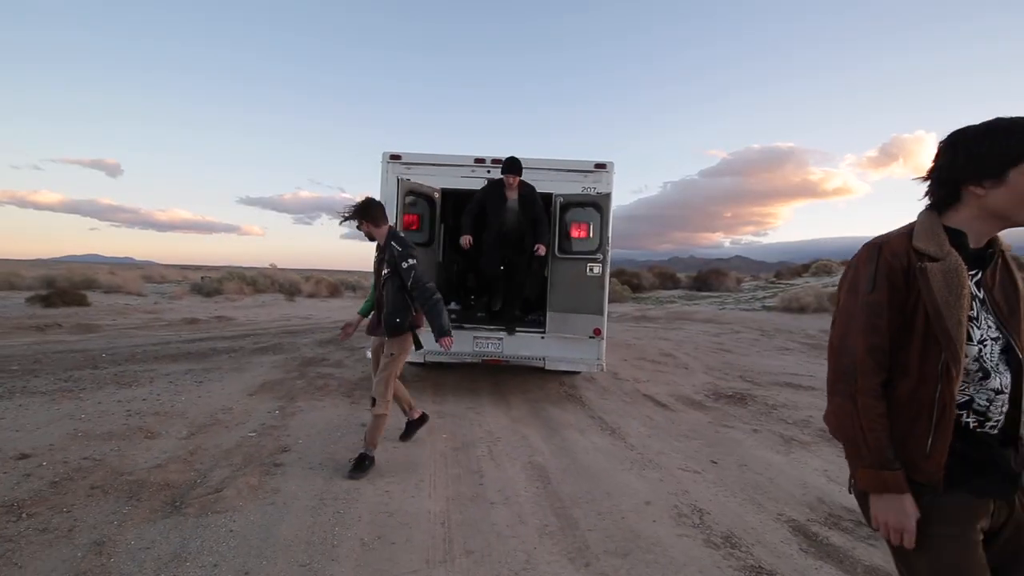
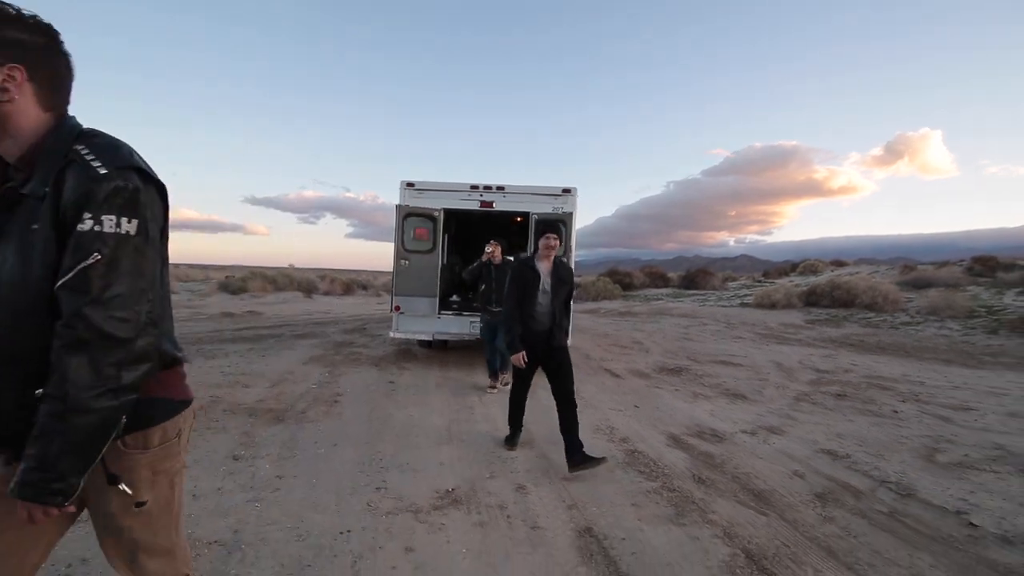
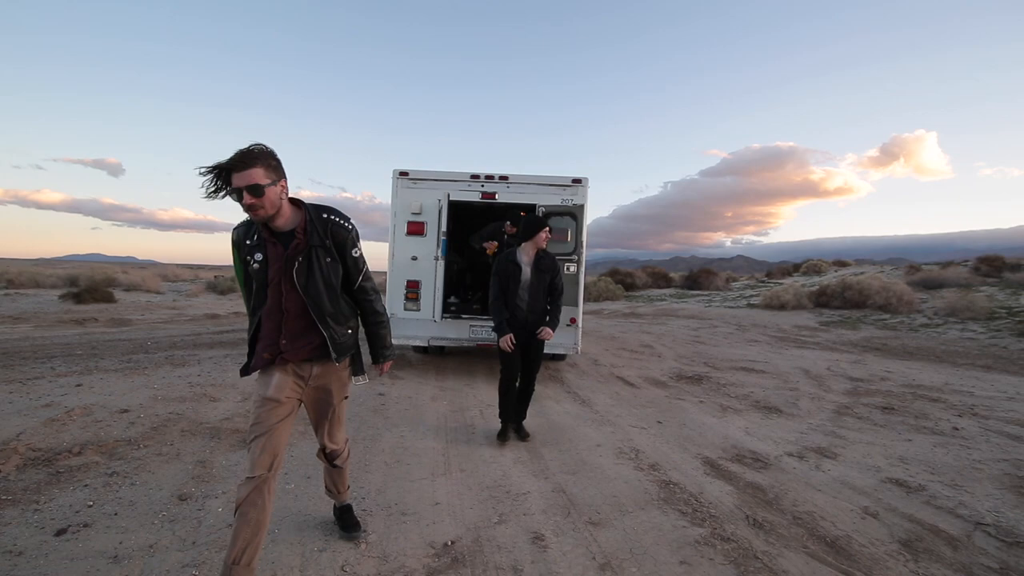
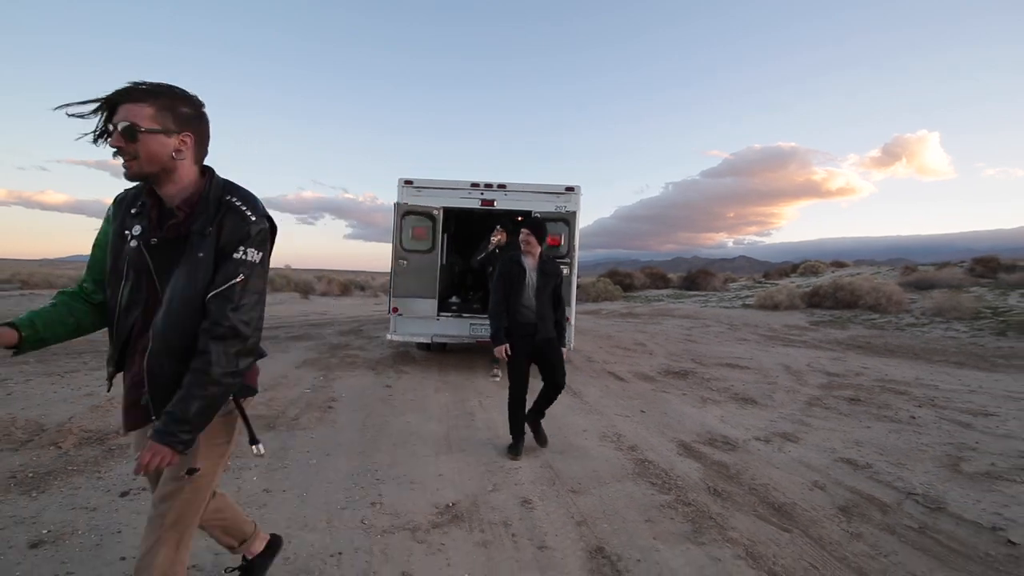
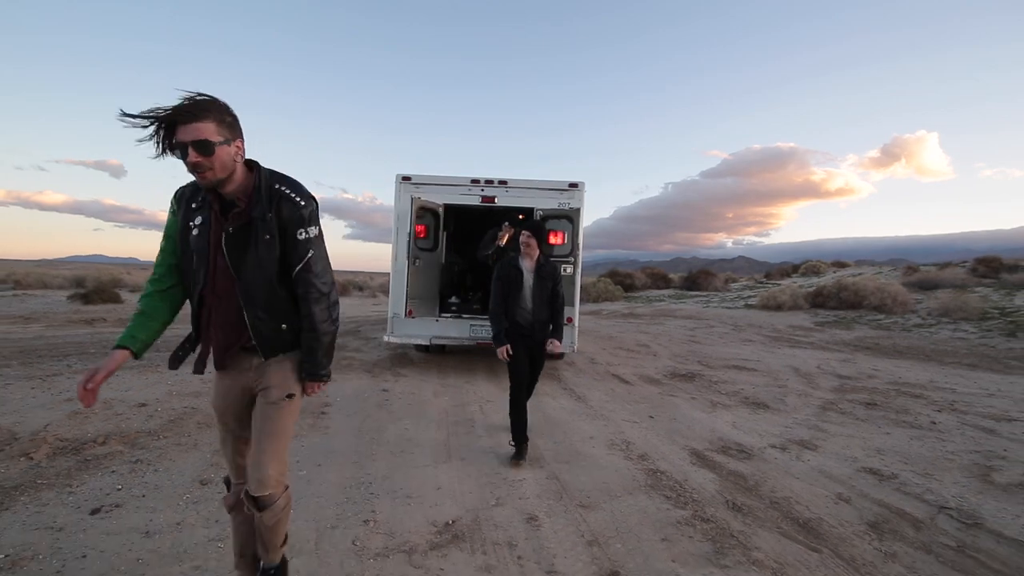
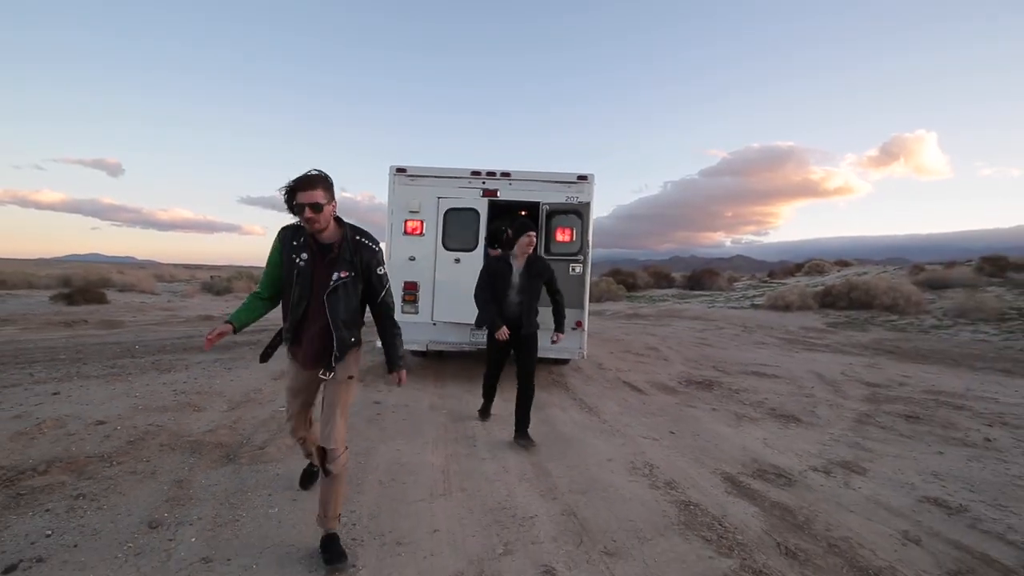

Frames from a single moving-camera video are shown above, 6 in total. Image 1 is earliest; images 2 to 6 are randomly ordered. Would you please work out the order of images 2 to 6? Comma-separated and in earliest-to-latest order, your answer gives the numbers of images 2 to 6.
6, 3, 5, 4, 2
